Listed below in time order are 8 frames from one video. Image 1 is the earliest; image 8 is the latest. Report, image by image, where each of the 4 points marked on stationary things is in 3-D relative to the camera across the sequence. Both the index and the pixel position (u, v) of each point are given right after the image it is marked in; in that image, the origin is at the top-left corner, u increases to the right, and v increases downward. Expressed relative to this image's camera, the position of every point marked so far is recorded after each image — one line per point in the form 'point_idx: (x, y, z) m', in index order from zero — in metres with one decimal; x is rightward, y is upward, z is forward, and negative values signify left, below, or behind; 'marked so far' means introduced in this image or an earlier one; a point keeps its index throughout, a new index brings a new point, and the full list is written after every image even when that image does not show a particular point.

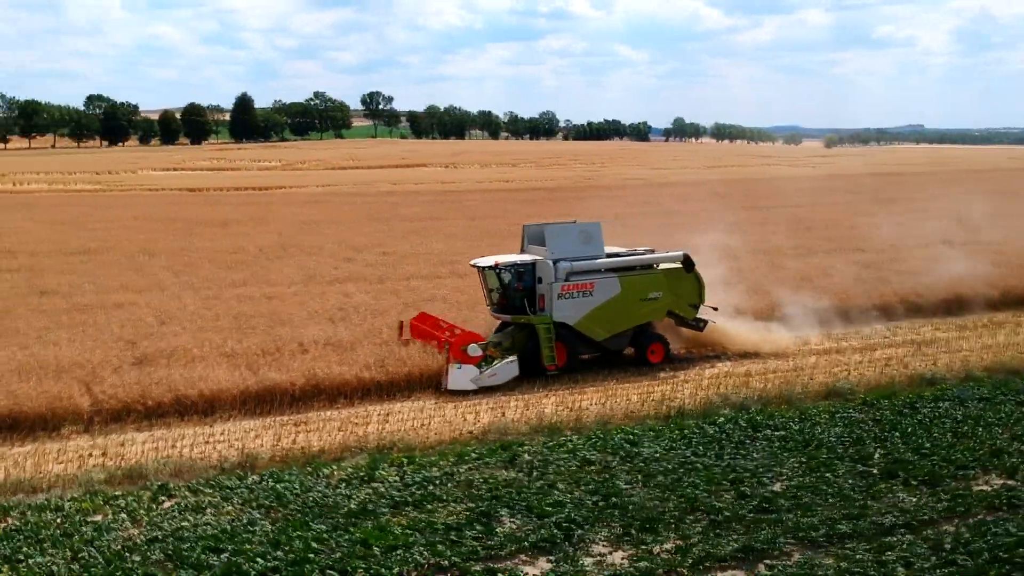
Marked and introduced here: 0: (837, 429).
0: (+4.2, -1.9, +13.2) m
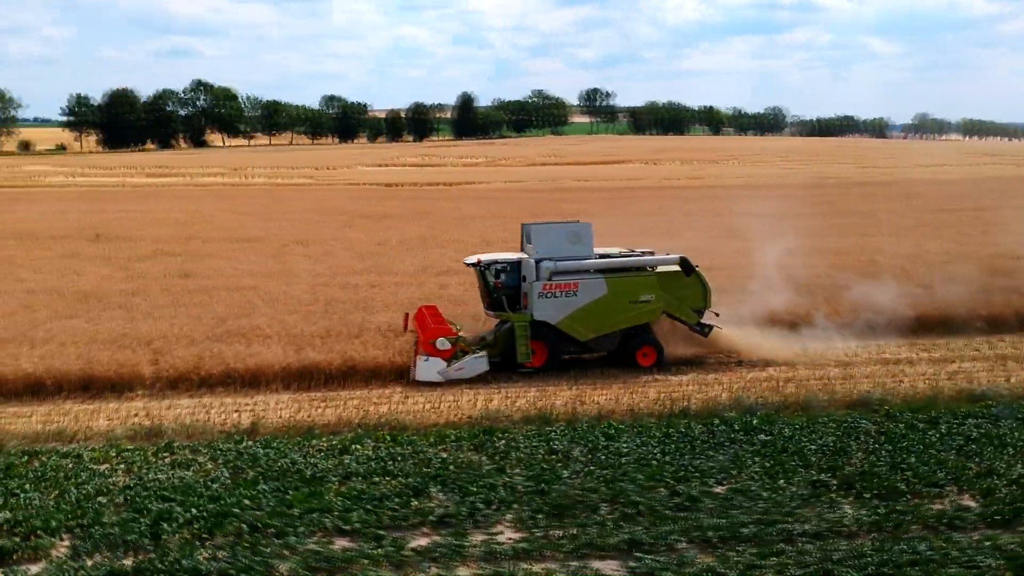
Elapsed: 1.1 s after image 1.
0: (+4.0, -1.9, +13.0) m
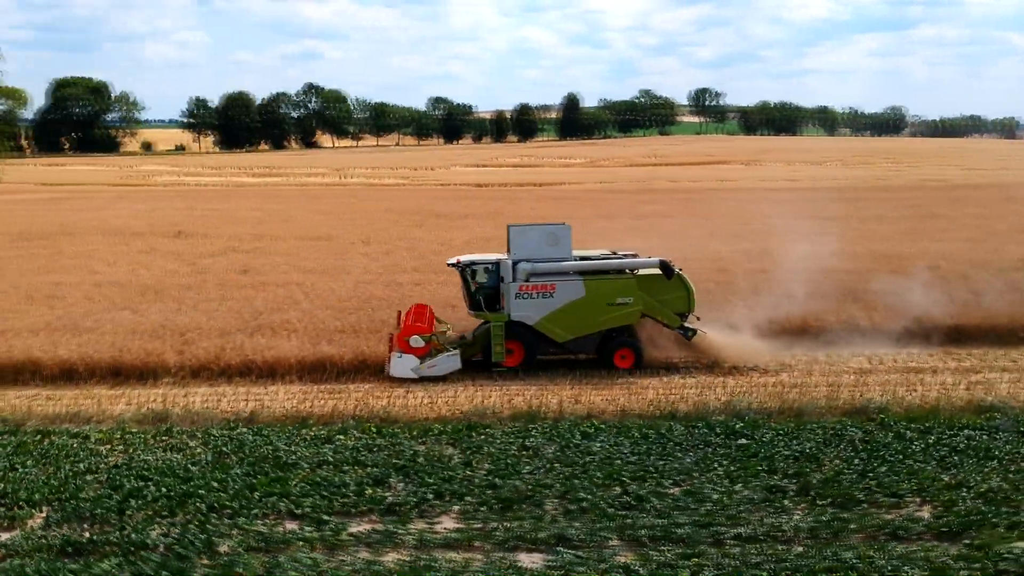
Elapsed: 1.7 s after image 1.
0: (+3.7, -2.0, +12.9) m
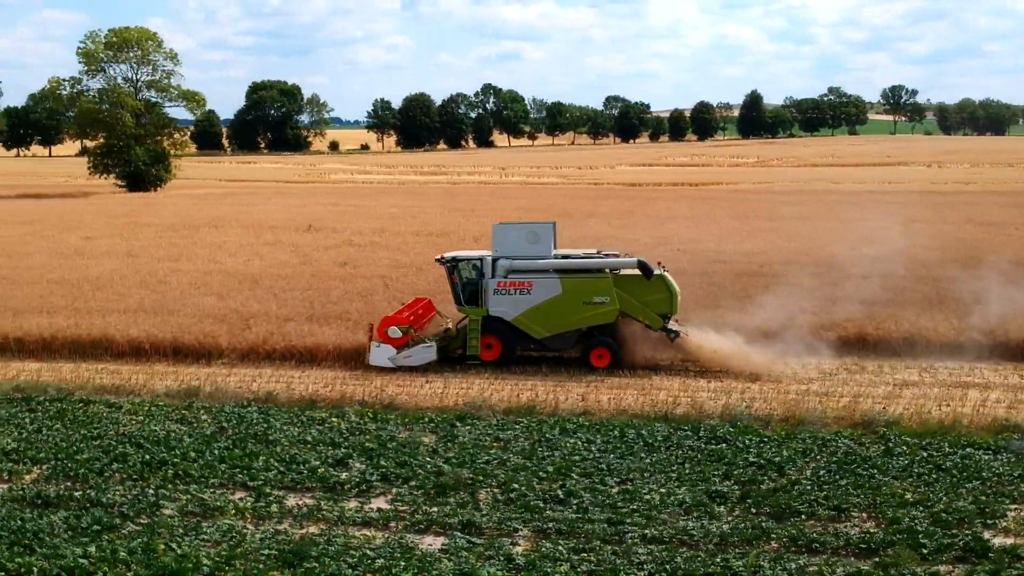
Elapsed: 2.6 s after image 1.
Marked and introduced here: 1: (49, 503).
0: (+3.3, -2.1, +12.5) m
1: (-5.0, -2.3, +10.9) m
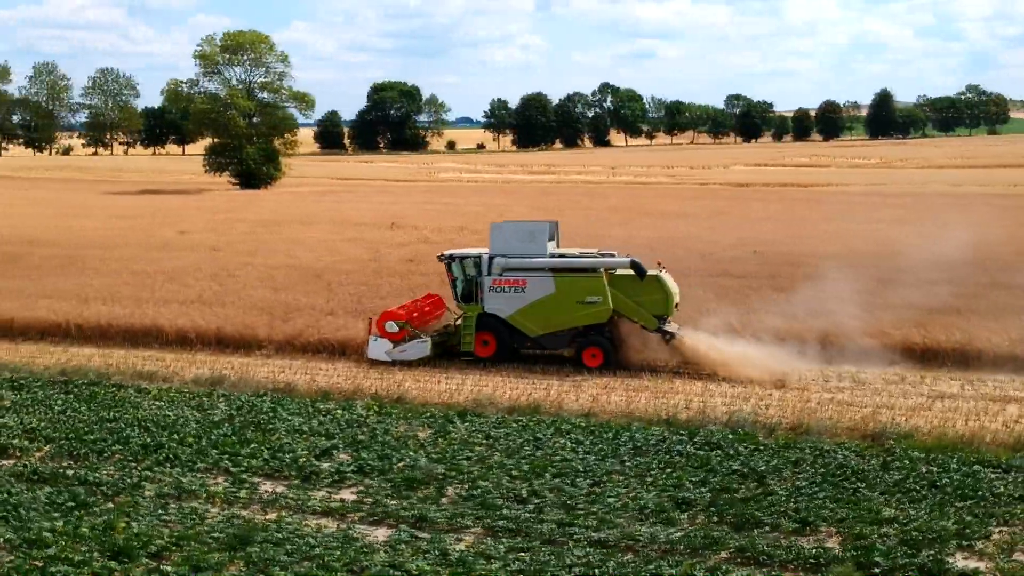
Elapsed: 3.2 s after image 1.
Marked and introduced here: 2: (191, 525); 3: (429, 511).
0: (+3.1, -2.1, +12.1) m
1: (-5.4, -2.2, +11.5) m
2: (-3.2, -2.4, +10.2) m
3: (-0.9, -2.4, +10.6) m
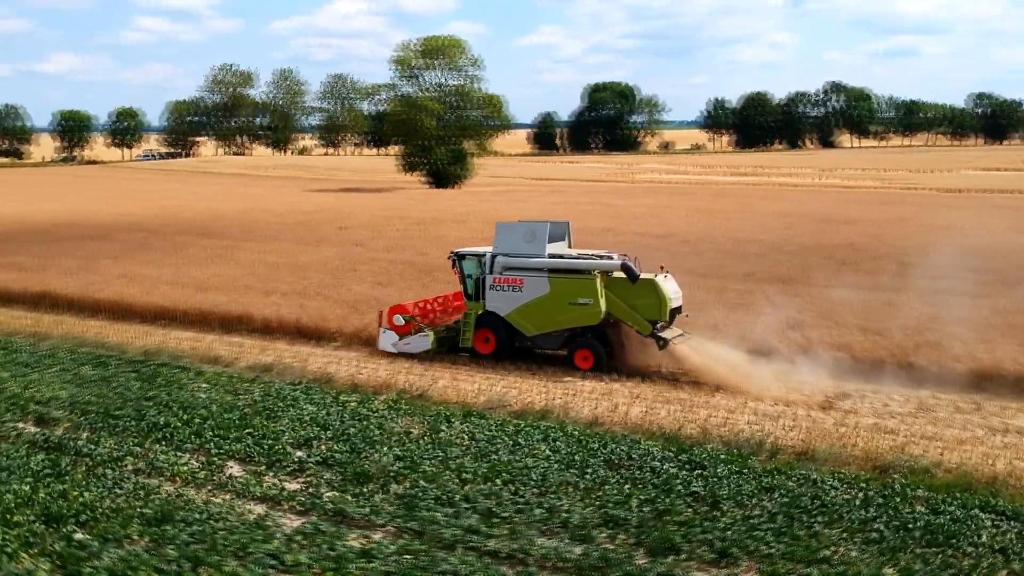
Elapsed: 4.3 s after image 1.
0: (+2.5, -2.2, +11.3) m
1: (-5.9, -2.0, +12.7) m
2: (-4.1, -2.3, +10.9) m
3: (-1.7, -2.3, +10.7) m
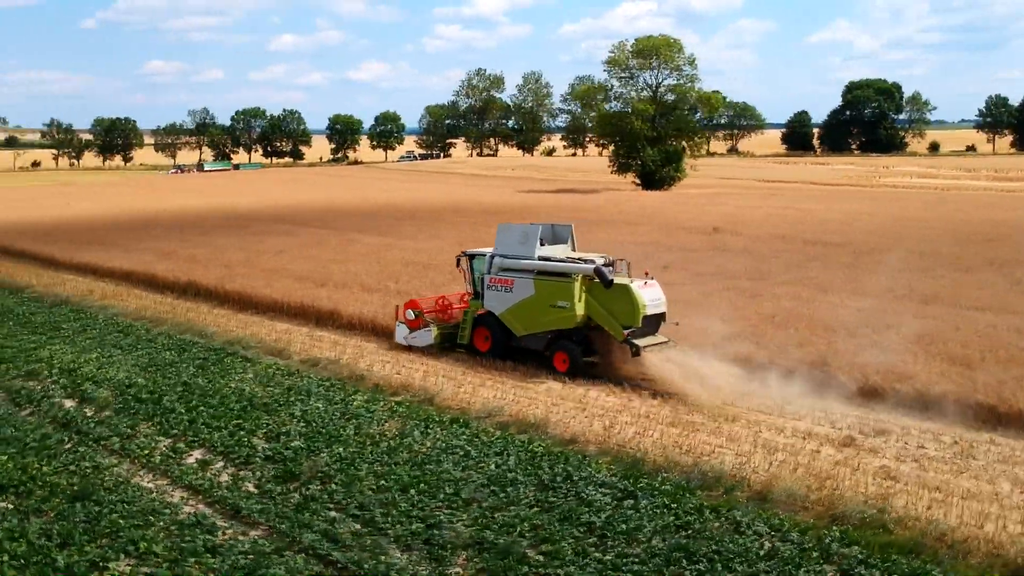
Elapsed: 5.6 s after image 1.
0: (+1.4, -2.4, +10.4) m
1: (-6.3, -1.9, +14.1) m
2: (-5.1, -2.2, +11.8) m
3: (-2.8, -2.4, +11.0) m
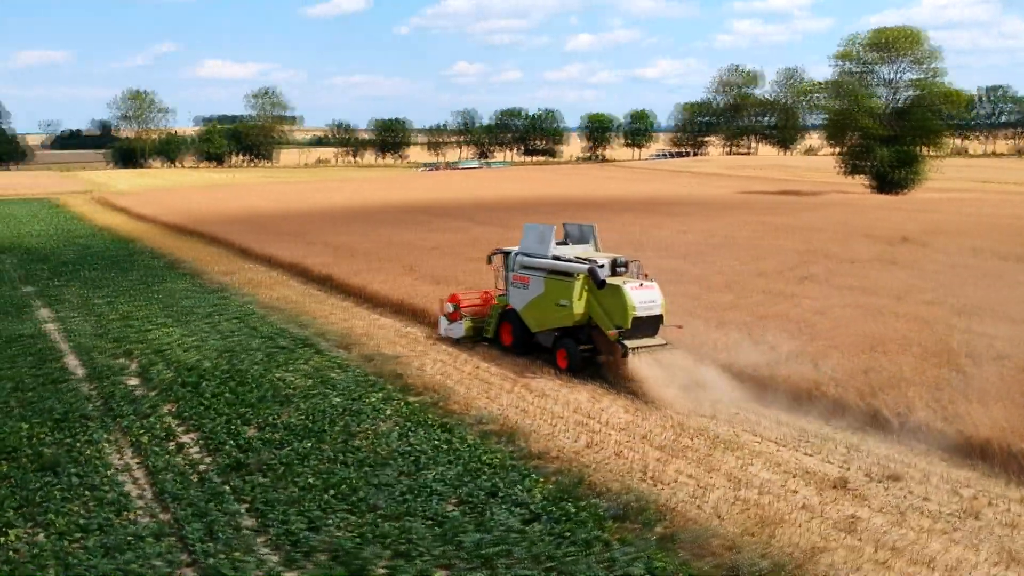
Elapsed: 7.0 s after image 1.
0: (+0.1, -2.5, +9.8) m
1: (-6.2, -1.7, +15.5) m
2: (-5.7, -2.1, +13.0) m
3: (-3.8, -2.3, +11.6) m
